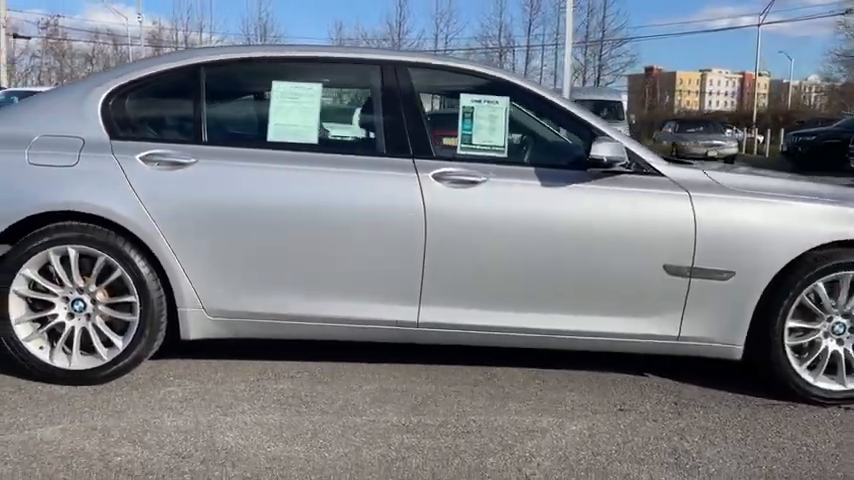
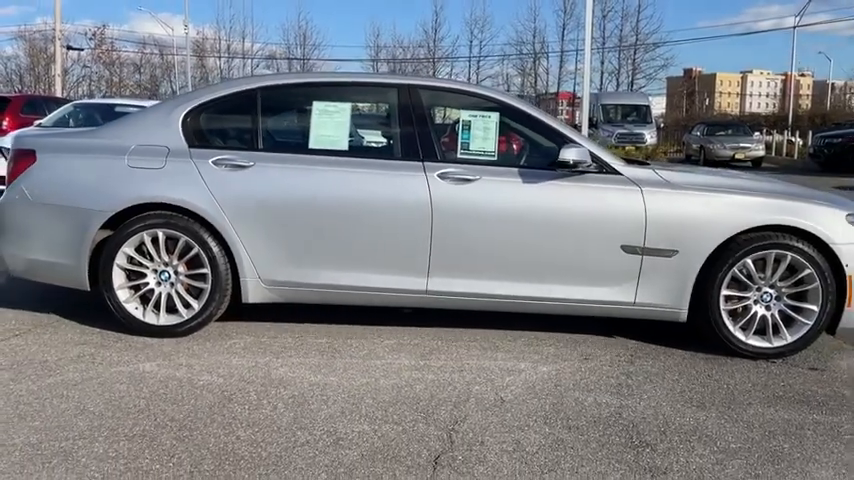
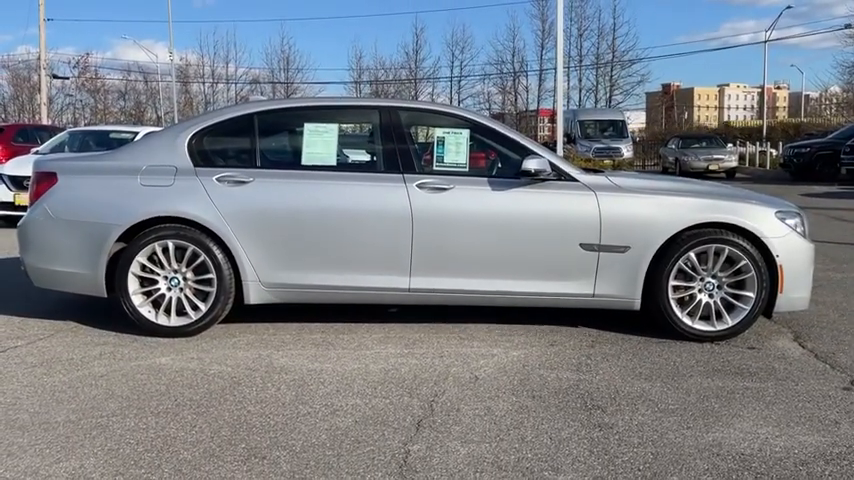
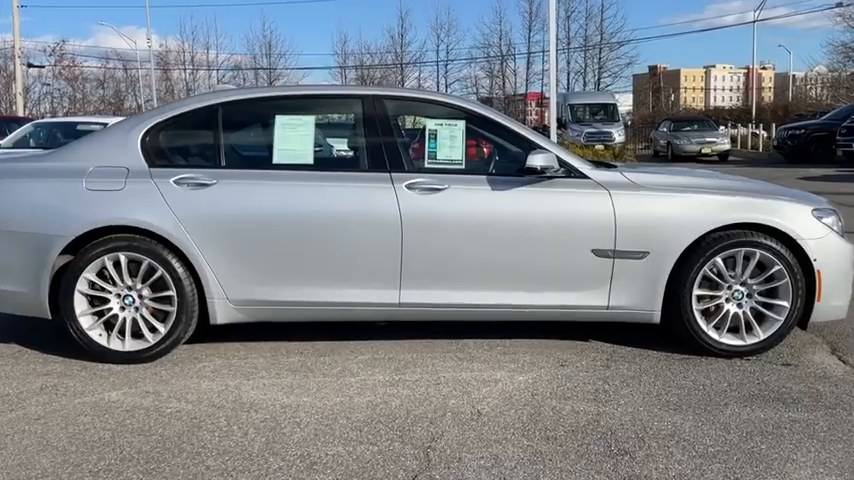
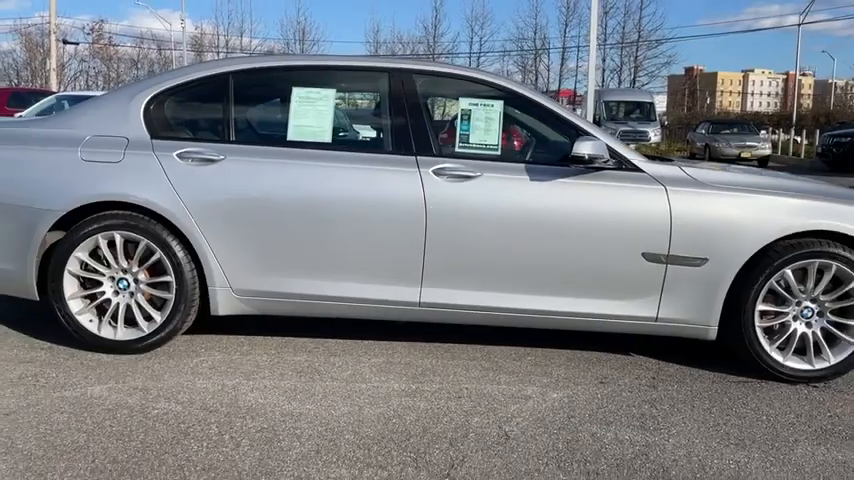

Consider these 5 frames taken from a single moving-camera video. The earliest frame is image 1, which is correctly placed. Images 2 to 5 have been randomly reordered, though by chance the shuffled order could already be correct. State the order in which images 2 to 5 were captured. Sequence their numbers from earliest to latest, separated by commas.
5, 2, 3, 4
